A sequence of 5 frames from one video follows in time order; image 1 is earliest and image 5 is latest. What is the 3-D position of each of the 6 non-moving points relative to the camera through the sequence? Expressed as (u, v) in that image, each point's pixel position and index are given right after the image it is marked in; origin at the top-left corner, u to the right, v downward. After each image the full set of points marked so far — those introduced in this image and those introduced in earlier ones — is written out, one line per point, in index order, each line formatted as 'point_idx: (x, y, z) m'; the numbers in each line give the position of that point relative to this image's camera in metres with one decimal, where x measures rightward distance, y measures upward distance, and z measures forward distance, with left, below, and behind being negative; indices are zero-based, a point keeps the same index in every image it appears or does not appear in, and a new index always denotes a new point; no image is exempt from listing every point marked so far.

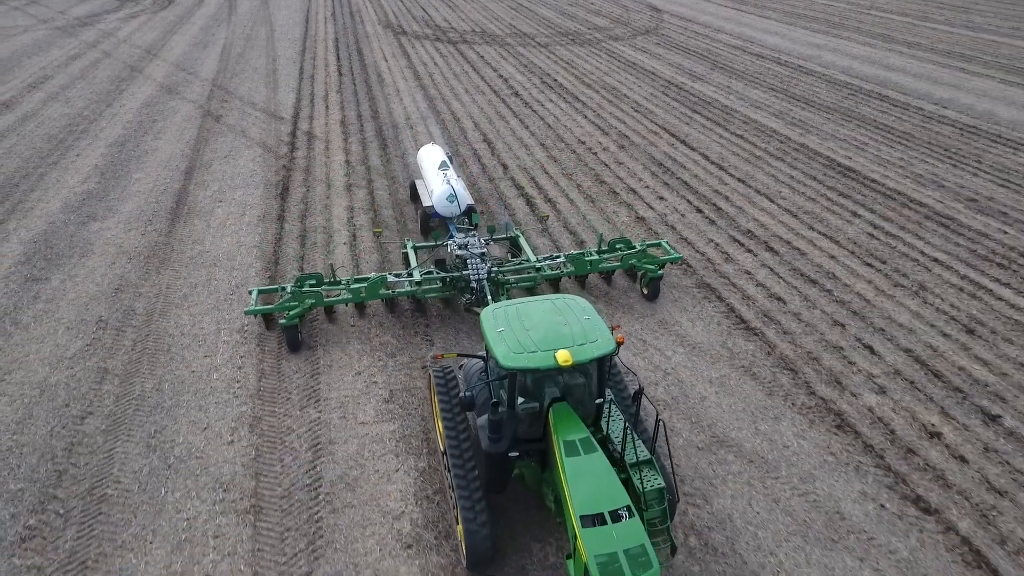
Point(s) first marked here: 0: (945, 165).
0: (+9.7, +2.8, +14.0) m
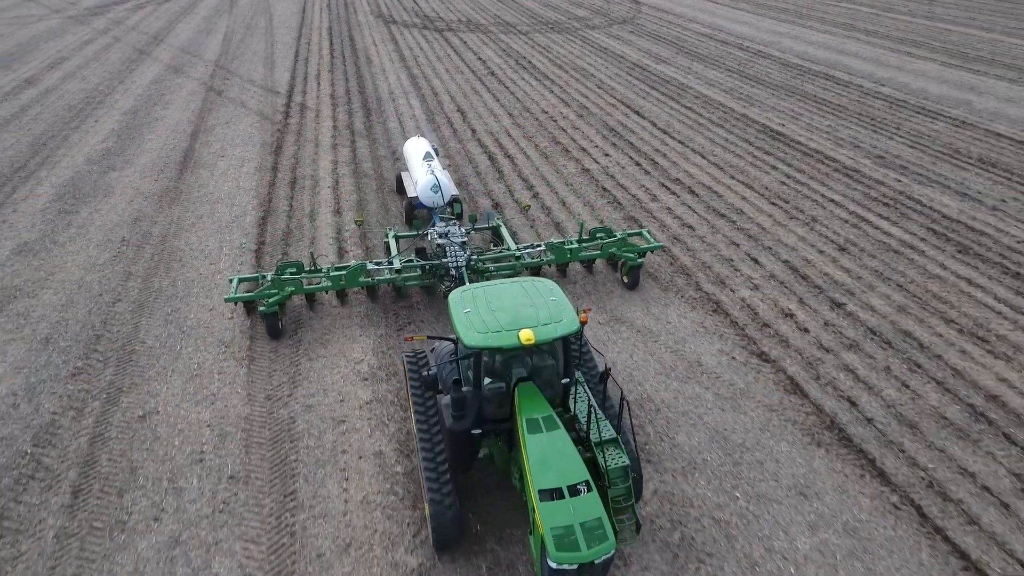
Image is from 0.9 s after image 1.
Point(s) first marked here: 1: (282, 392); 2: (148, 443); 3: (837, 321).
0: (+8.9, +4.0, +15.8) m
1: (-2.6, -1.2, +7.1) m
2: (-3.7, -1.6, +6.4) m
3: (+4.3, -0.5, +8.3) m
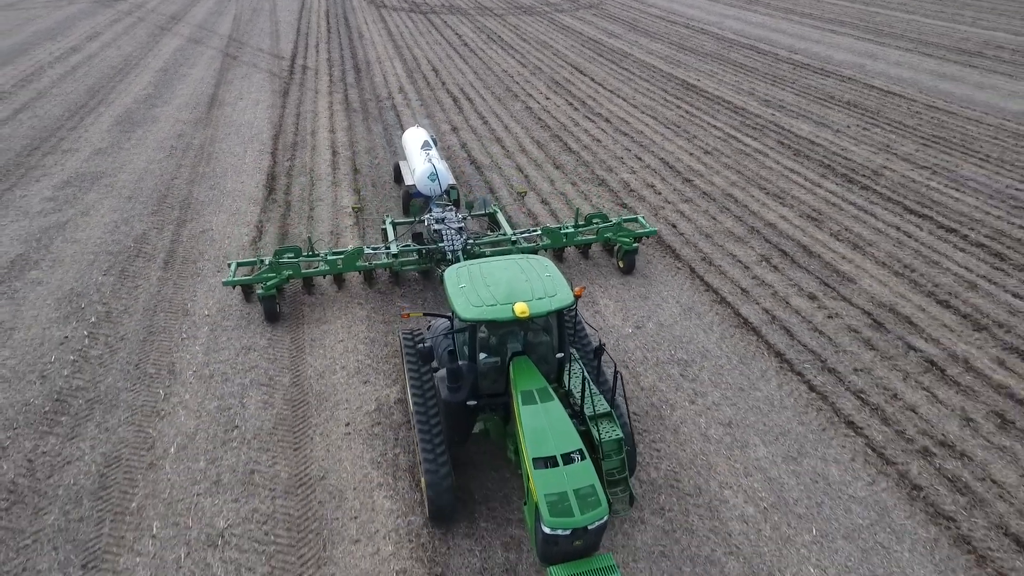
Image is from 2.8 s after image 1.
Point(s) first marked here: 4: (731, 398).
0: (+7.8, +6.3, +19.3) m
1: (-3.7, +1.1, +10.5) m
2: (-4.8, +0.7, +9.9) m
3: (+3.2, +1.9, +11.8) m
4: (+2.4, -1.2, +6.8) m
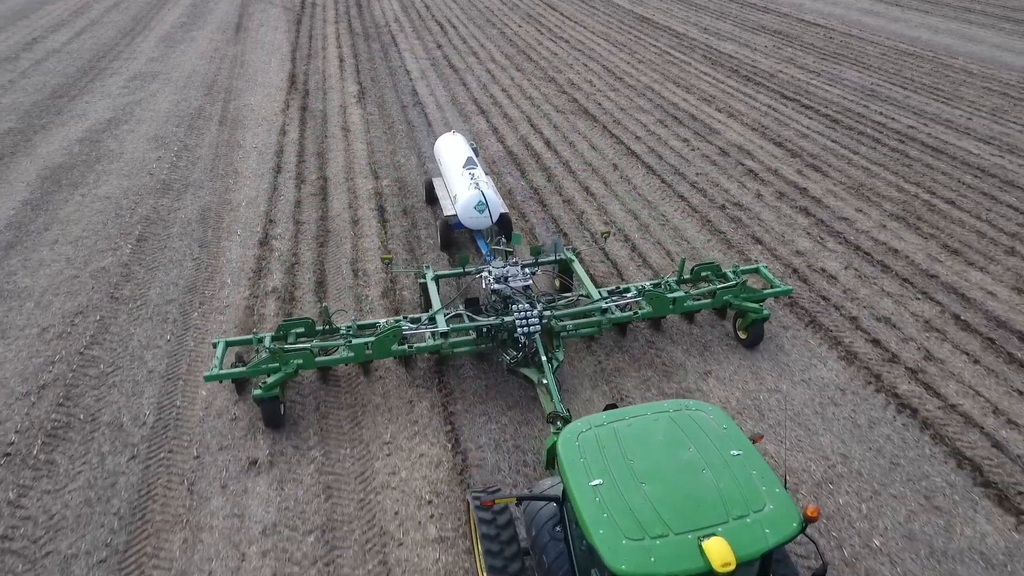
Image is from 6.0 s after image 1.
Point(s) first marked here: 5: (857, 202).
0: (+7.1, +9.7, +22.4) m
1: (-4.5, +4.2, +14.0) m
2: (-5.6, +3.8, +13.3) m
3: (+2.5, +5.0, +15.2) m
4: (+1.6, +1.7, +10.3) m
5: (+5.4, +1.3, +9.8) m
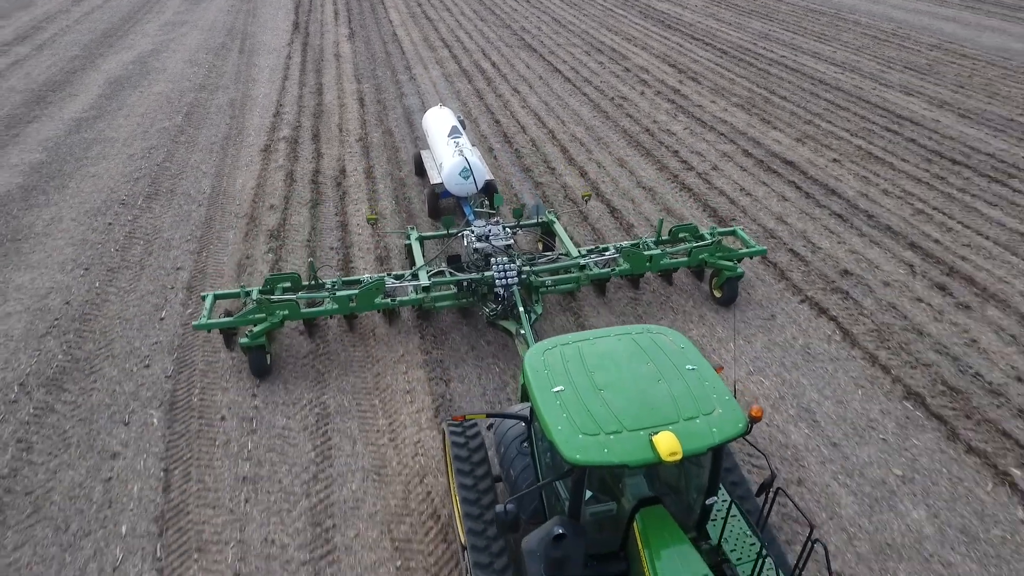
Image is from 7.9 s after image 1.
0: (+6.0, +12.5, +25.8) m
1: (-5.6, +7.0, +17.4) m
2: (-6.7, +6.6, +16.8) m
3: (+1.3, +7.7, +18.6) m
4: (+0.4, +4.4, +13.8) m
5: (+4.3, +4.1, +13.3) m
